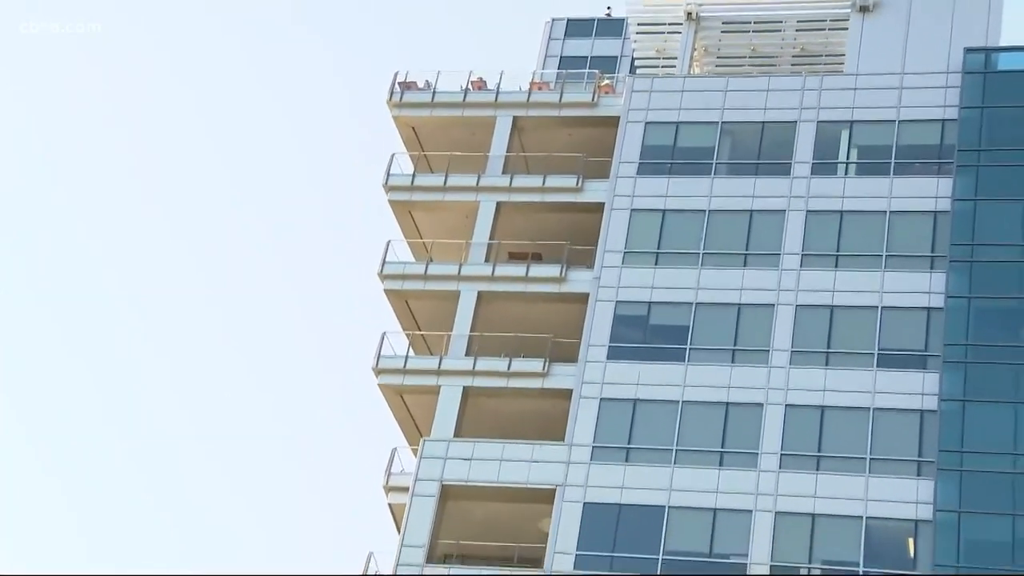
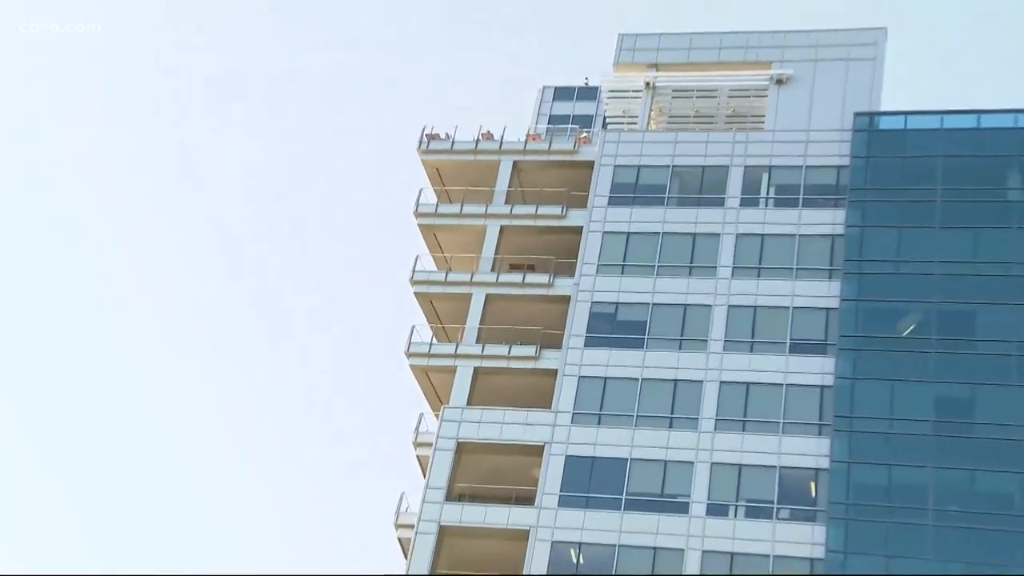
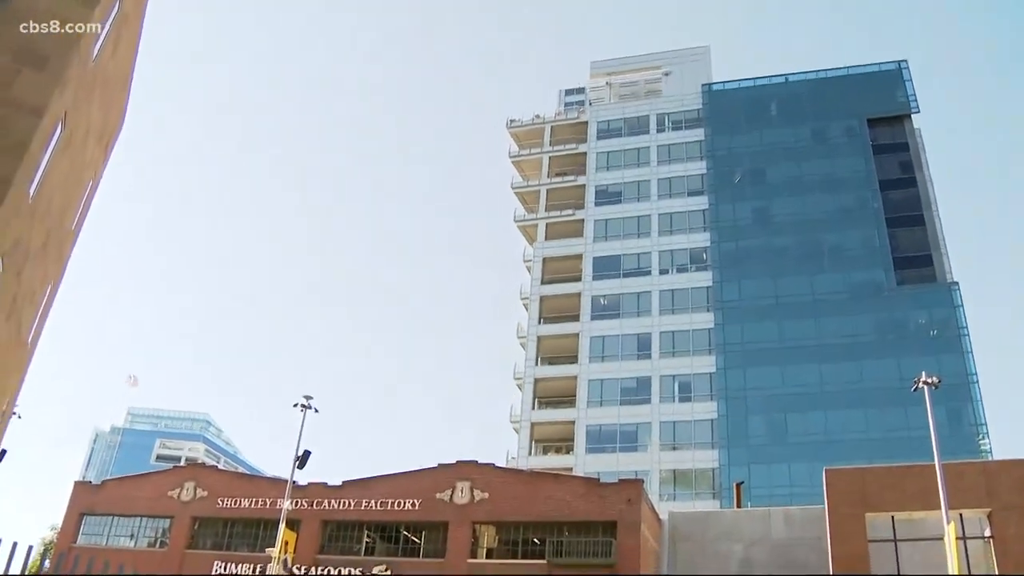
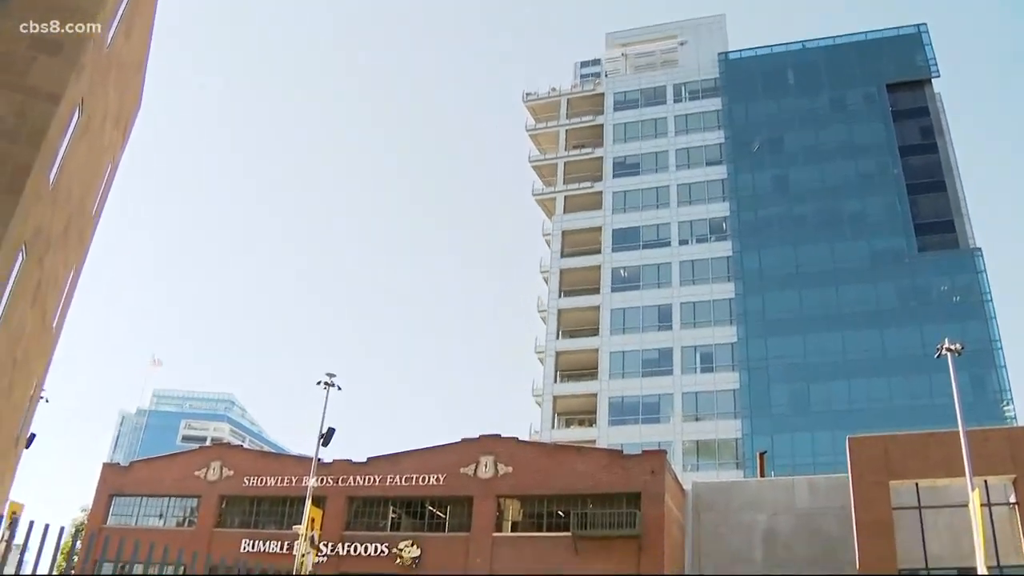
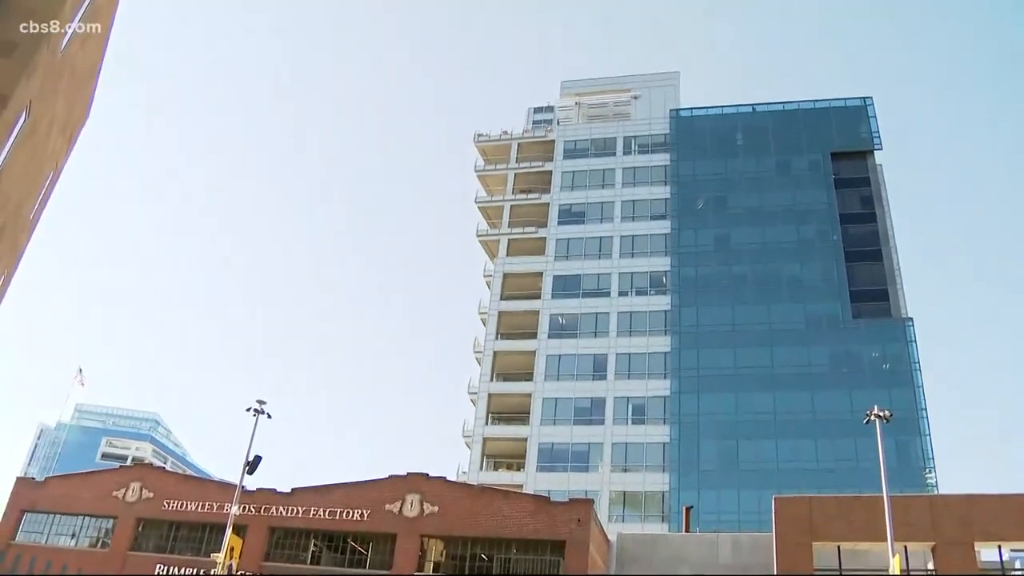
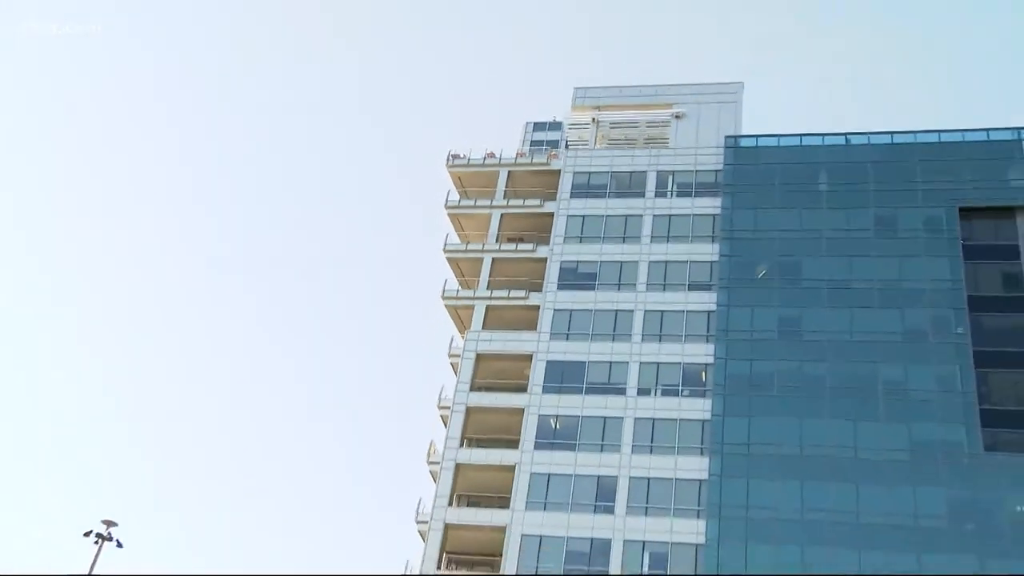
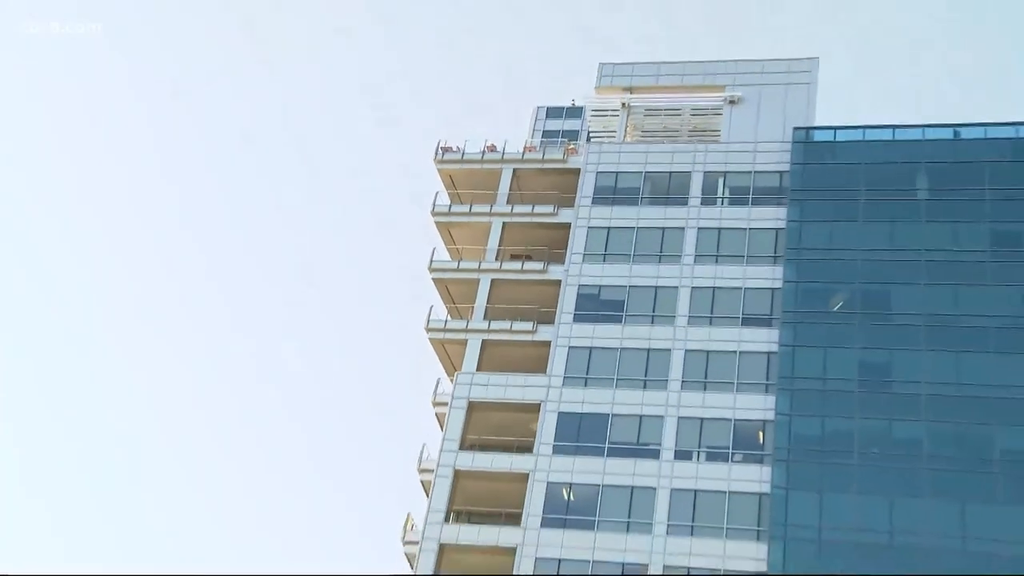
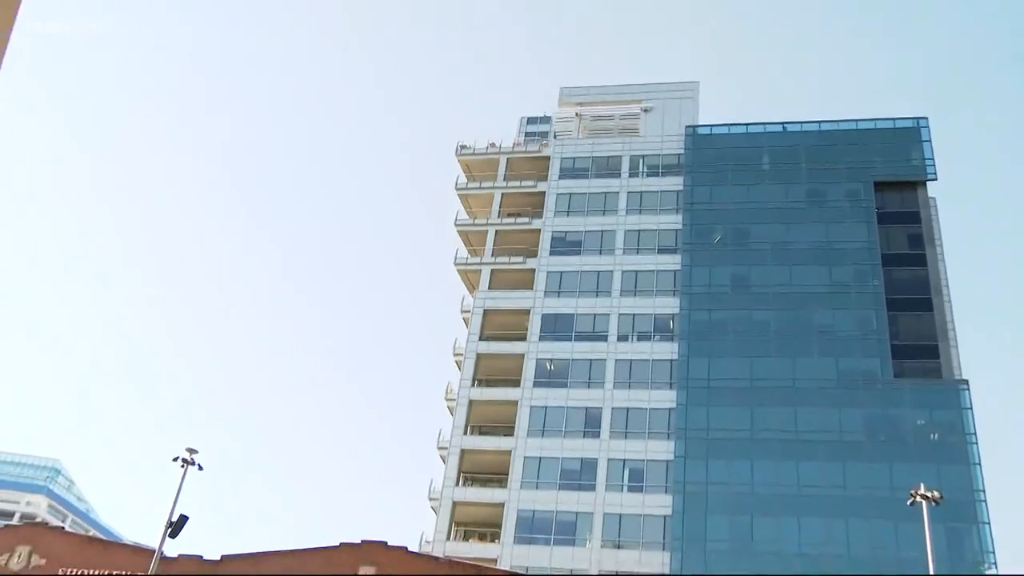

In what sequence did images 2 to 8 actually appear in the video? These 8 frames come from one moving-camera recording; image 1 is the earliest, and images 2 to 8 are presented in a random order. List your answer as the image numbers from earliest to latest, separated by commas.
2, 7, 6, 8, 5, 3, 4
